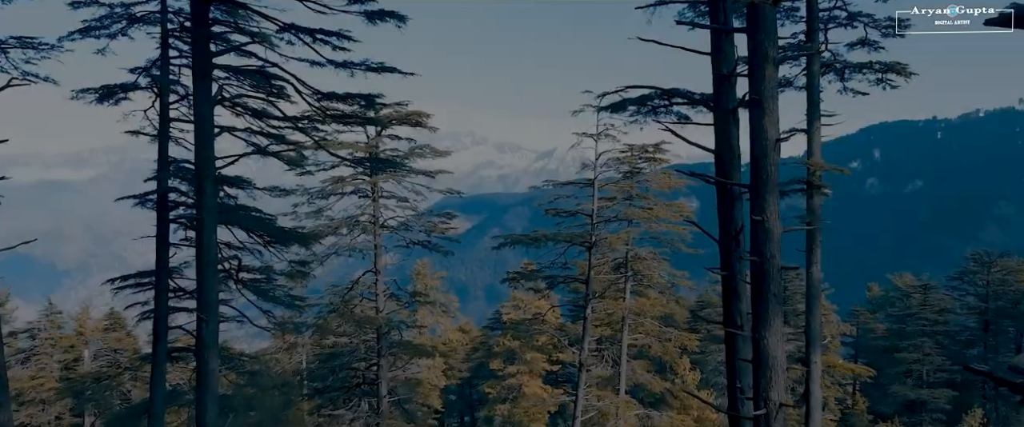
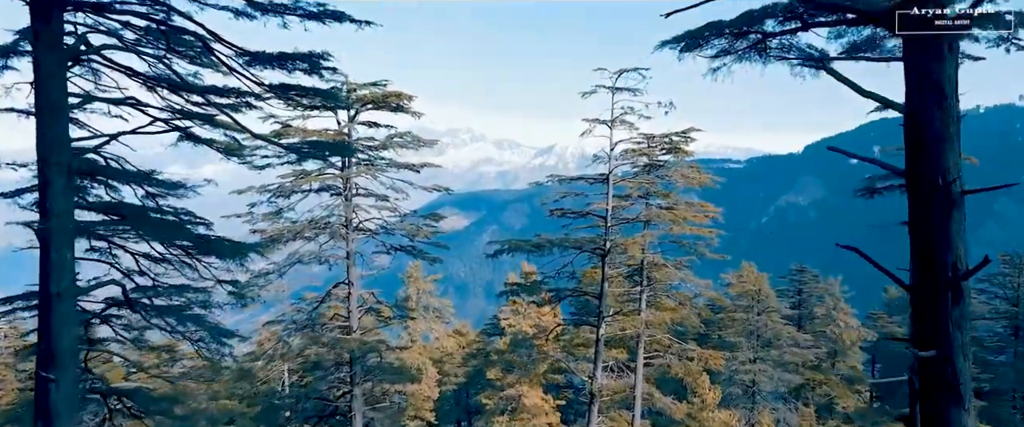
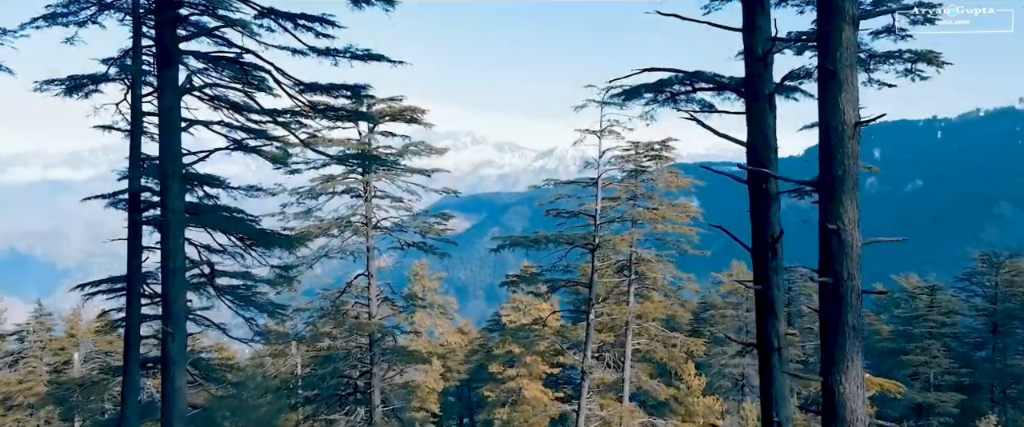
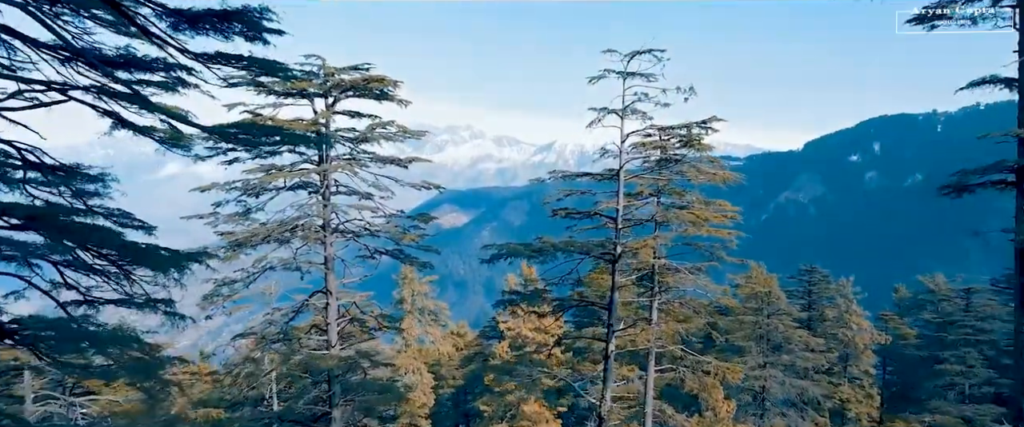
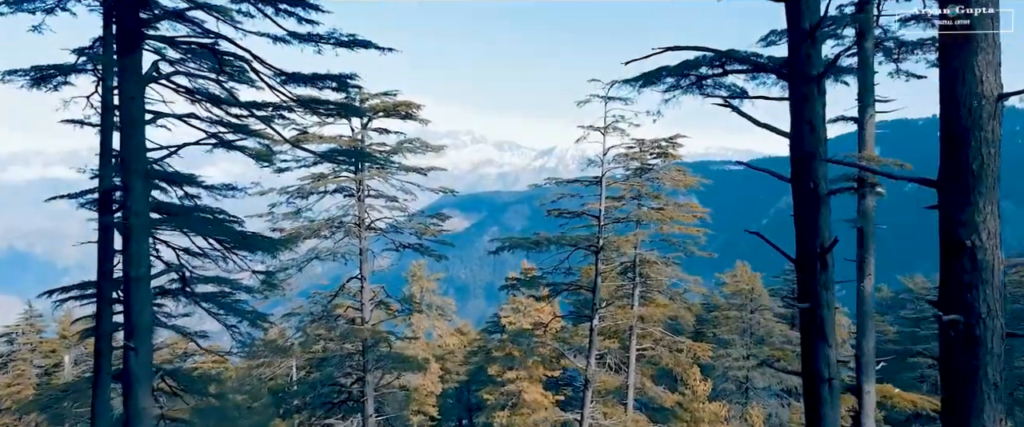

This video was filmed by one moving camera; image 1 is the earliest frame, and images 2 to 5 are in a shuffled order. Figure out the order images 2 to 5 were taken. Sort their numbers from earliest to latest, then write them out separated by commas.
3, 5, 2, 4
